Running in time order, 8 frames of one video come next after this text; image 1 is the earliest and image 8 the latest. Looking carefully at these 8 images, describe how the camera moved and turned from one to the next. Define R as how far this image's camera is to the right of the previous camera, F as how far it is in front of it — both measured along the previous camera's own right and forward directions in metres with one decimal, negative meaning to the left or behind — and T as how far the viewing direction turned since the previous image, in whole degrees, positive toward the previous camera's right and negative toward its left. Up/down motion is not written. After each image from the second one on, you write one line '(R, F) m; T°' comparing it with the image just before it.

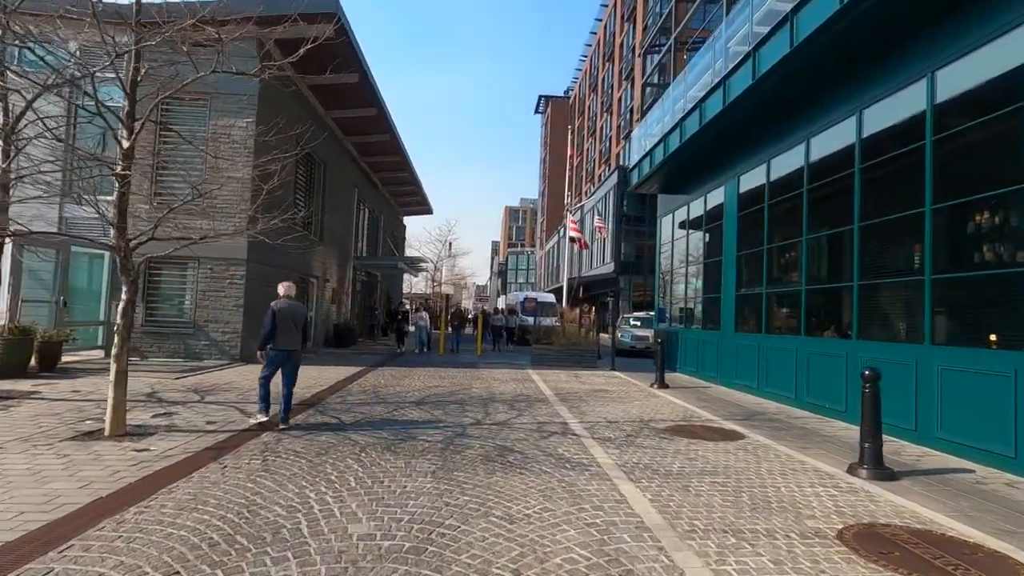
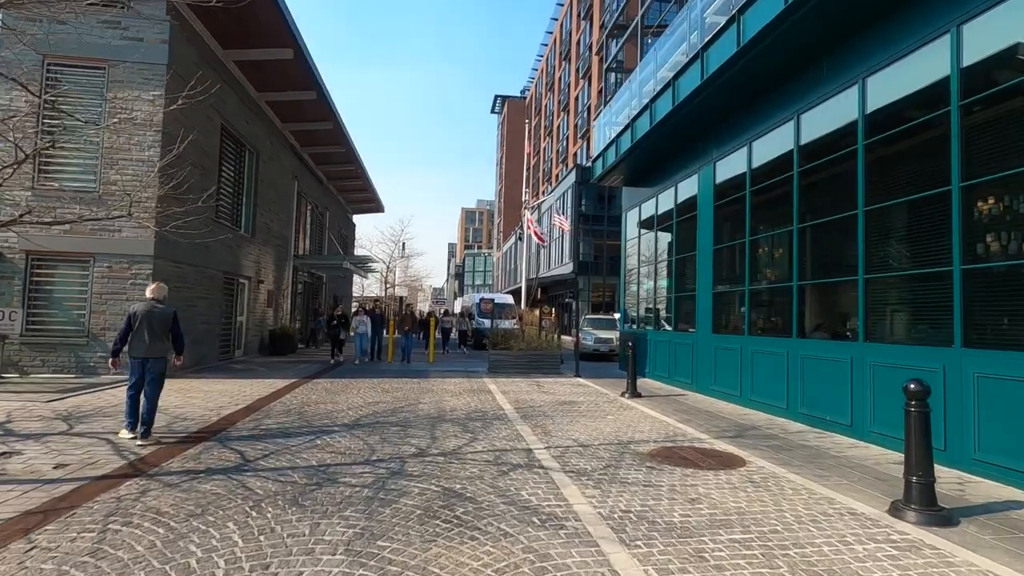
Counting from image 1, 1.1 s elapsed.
(+0.1, +1.5) m; +4°
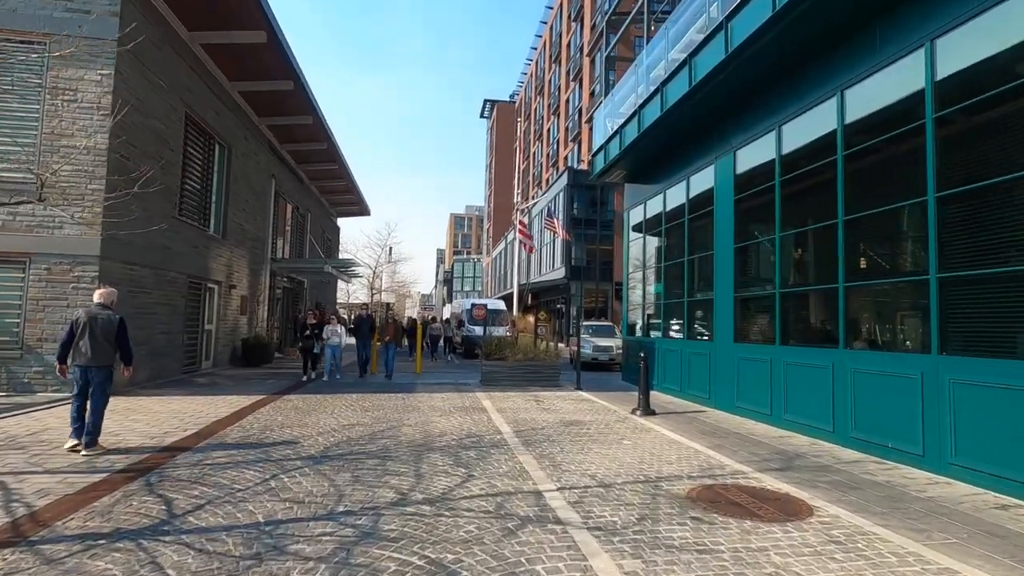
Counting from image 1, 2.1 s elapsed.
(-0.2, +1.3) m; +1°
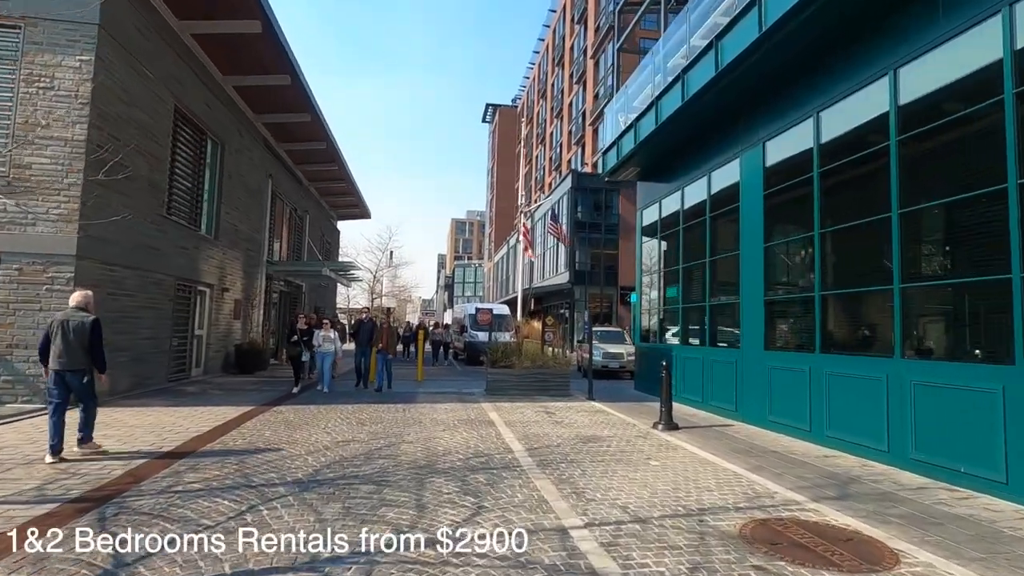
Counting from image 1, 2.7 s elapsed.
(-0.2, +0.8) m; 0°
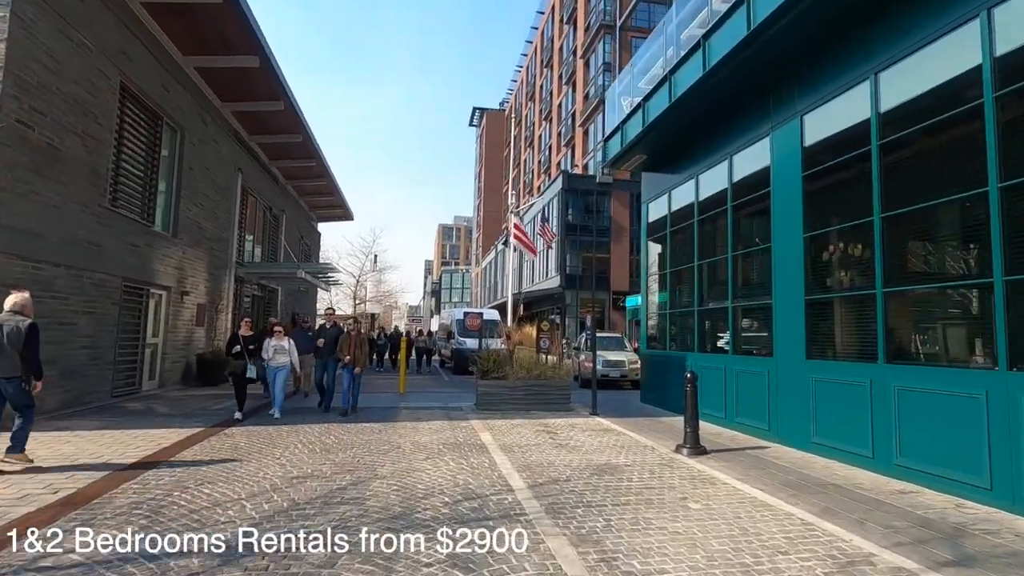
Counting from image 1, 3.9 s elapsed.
(-0.1, +1.5) m; +1°
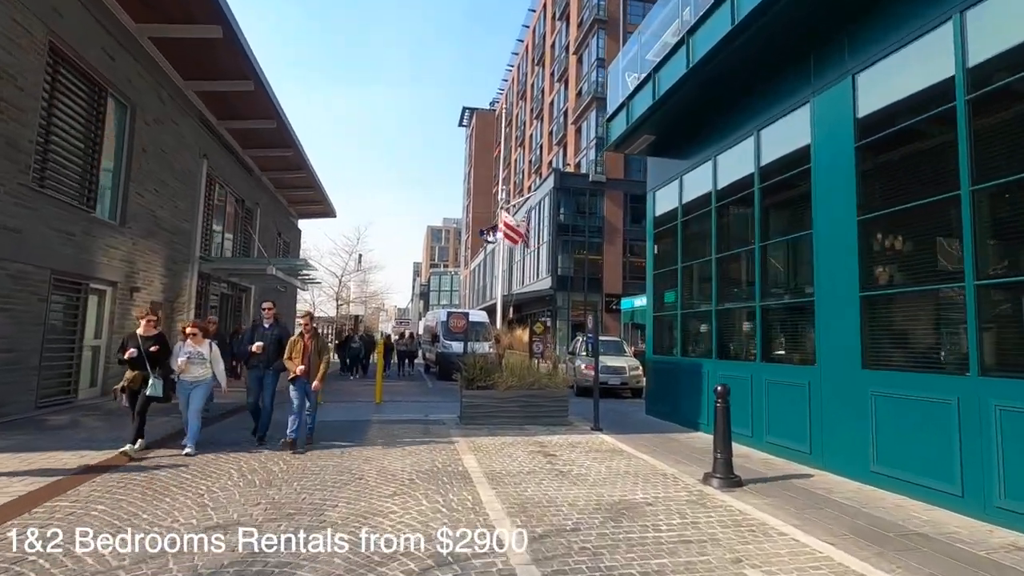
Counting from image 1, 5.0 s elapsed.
(0.0, +1.5) m; +1°
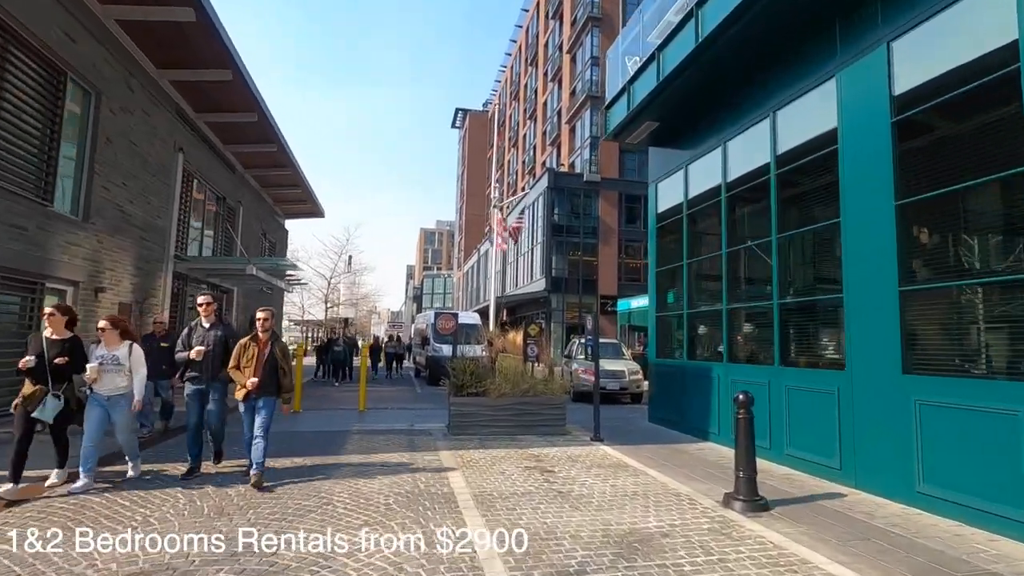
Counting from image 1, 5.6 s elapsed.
(0.0, +0.8) m; +1°
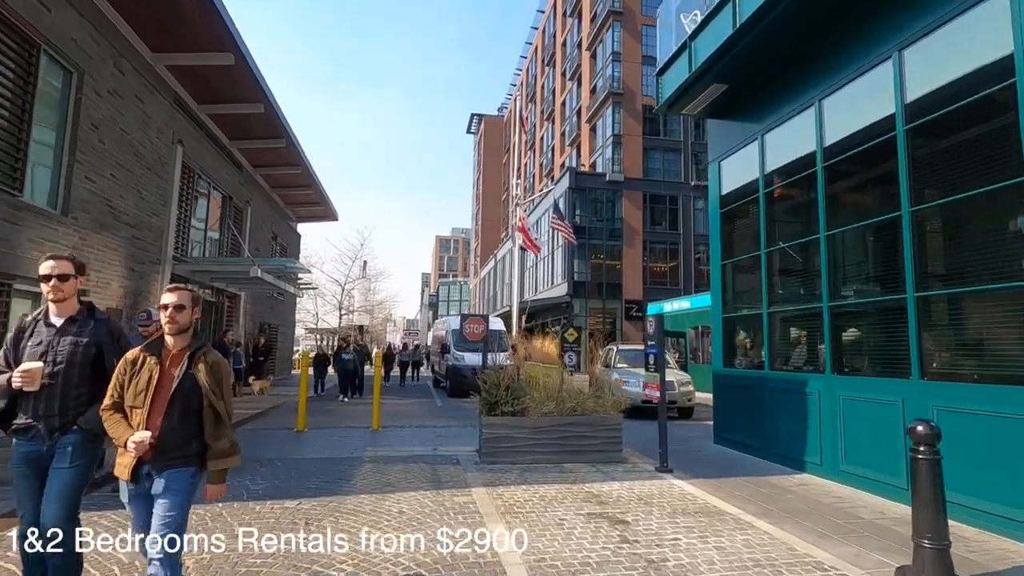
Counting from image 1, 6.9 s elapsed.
(-0.4, +1.7) m; -2°
